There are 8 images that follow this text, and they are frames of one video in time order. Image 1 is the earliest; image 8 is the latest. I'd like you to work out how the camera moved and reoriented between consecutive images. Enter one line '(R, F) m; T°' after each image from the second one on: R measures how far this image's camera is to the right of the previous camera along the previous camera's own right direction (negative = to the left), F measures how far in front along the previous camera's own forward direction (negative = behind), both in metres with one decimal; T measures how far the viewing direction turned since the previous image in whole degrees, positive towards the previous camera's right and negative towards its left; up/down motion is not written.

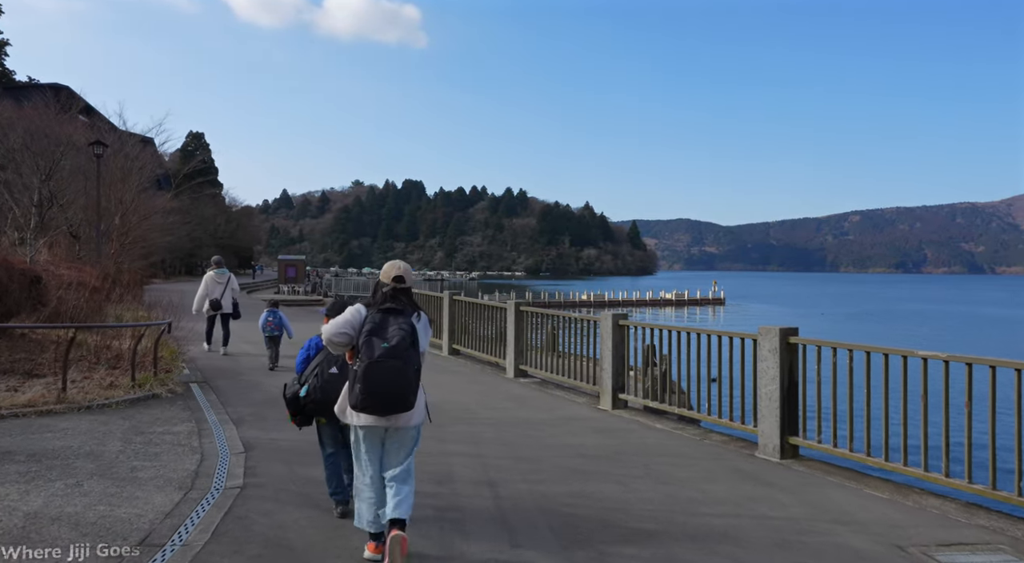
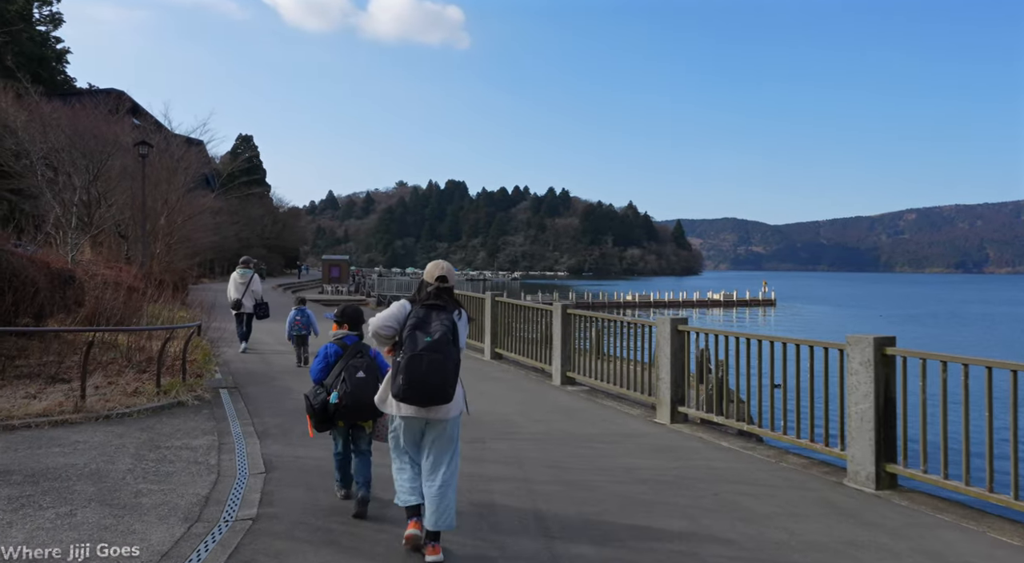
(-0.1, +0.7) m; -3°
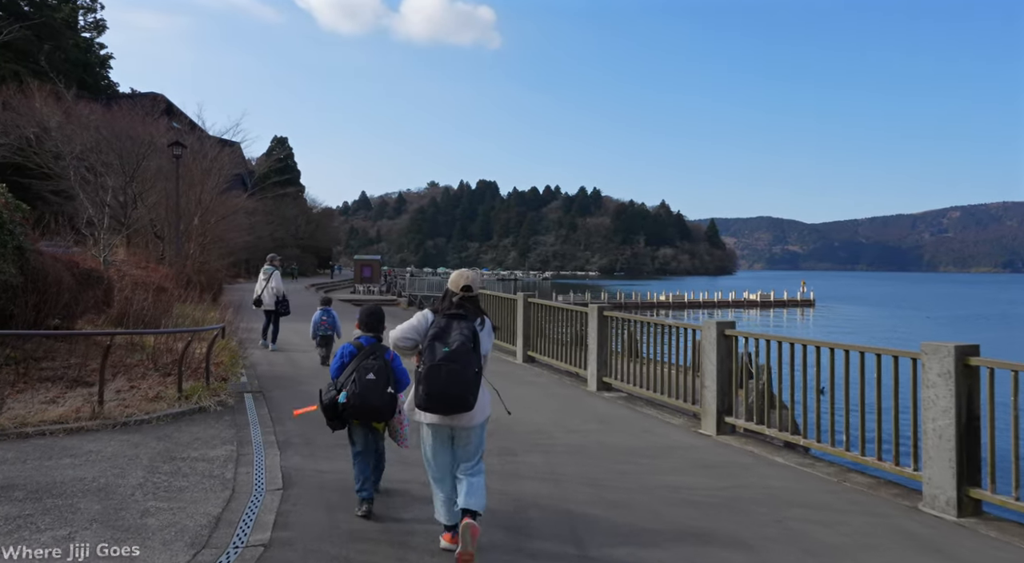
(0.0, +0.4) m; -2°
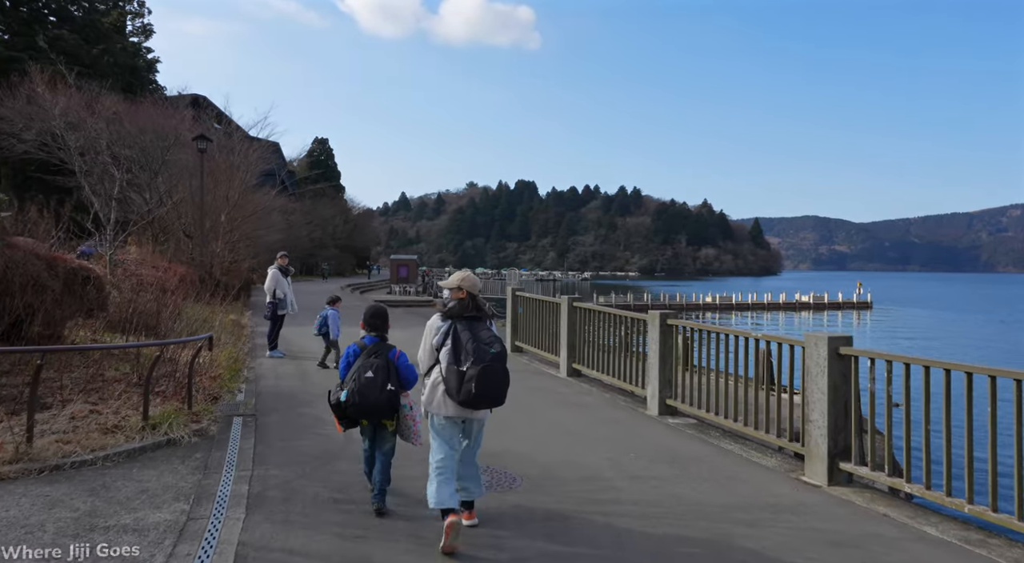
(-0.1, +1.6) m; -3°
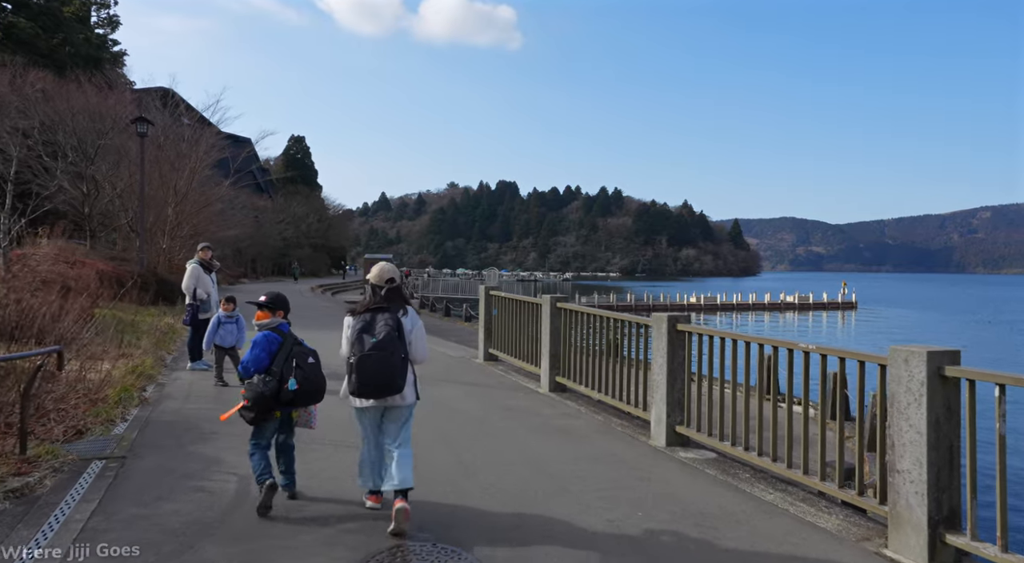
(+0.1, +1.9) m; +1°
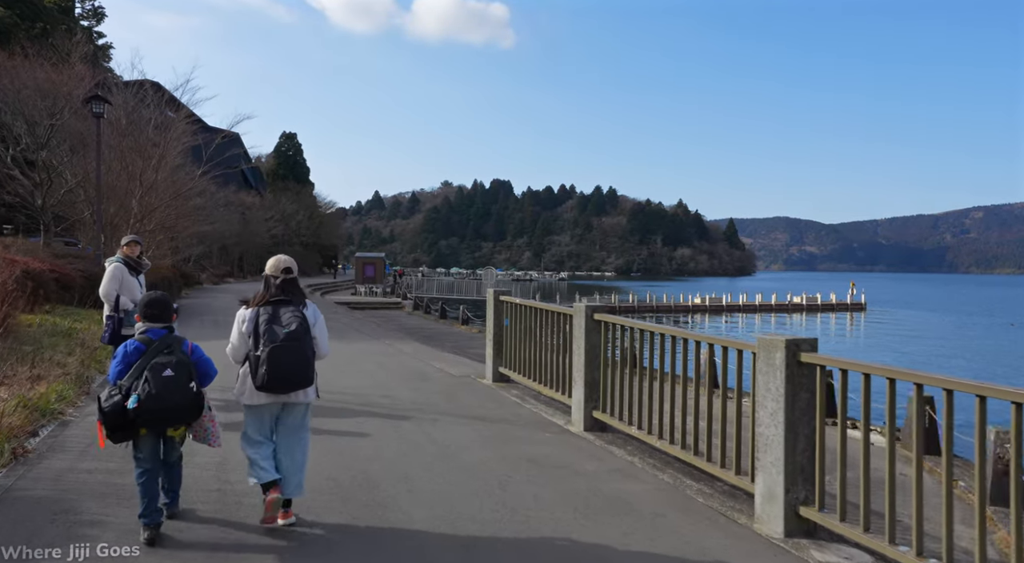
(-0.3, +2.2) m; 0°
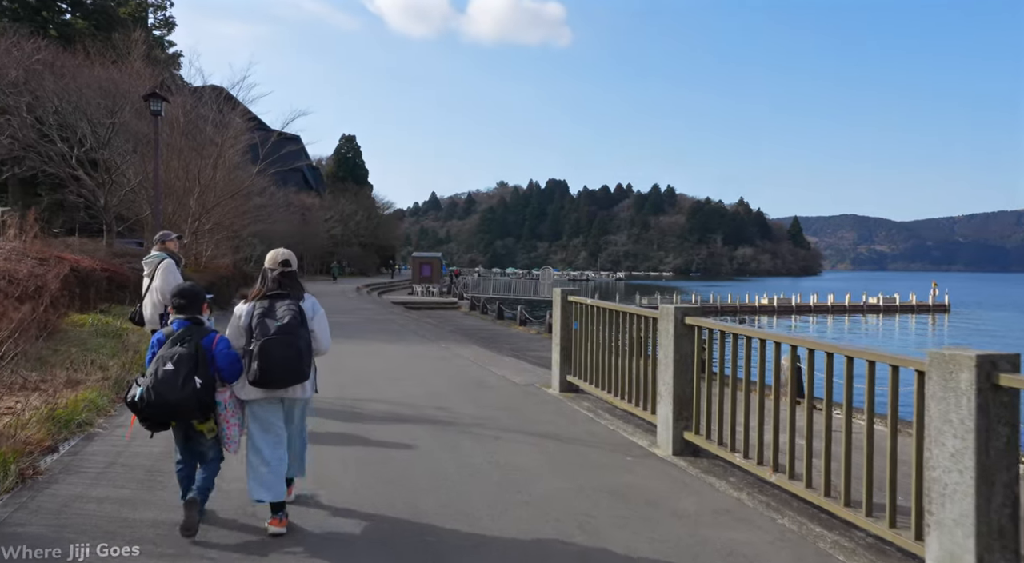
(-0.2, +0.9) m; -4°
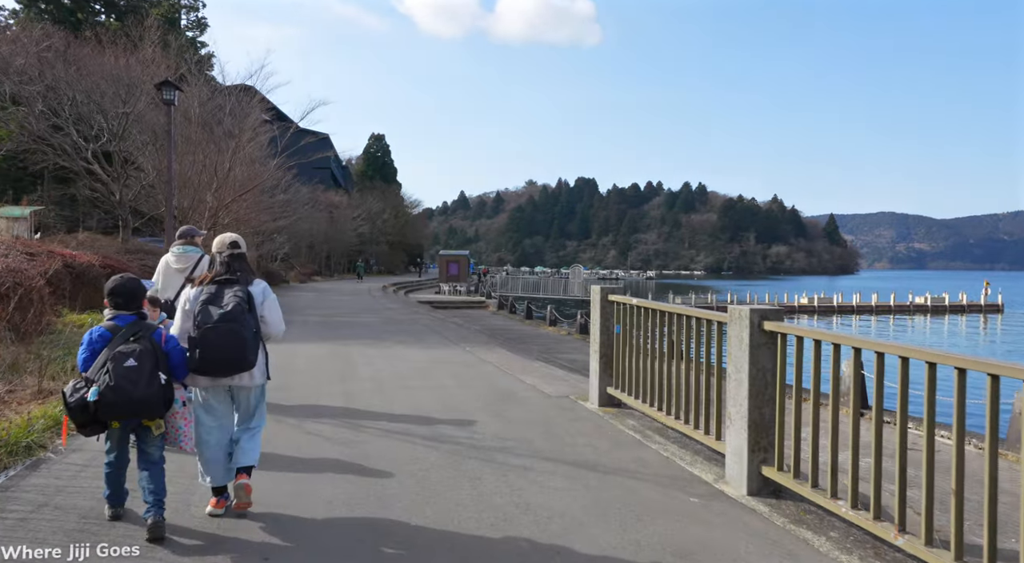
(0.0, +1.2) m; -2°
